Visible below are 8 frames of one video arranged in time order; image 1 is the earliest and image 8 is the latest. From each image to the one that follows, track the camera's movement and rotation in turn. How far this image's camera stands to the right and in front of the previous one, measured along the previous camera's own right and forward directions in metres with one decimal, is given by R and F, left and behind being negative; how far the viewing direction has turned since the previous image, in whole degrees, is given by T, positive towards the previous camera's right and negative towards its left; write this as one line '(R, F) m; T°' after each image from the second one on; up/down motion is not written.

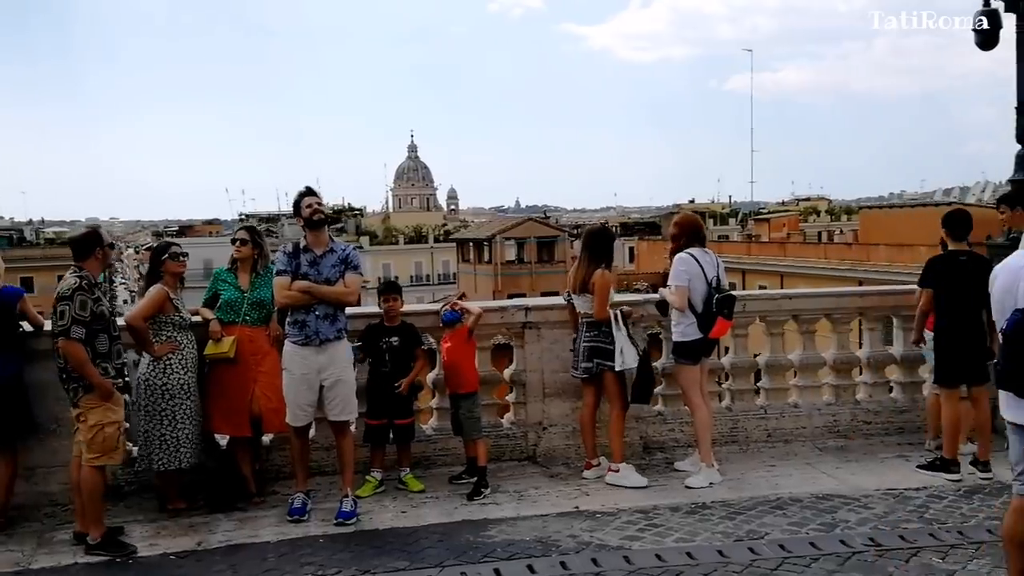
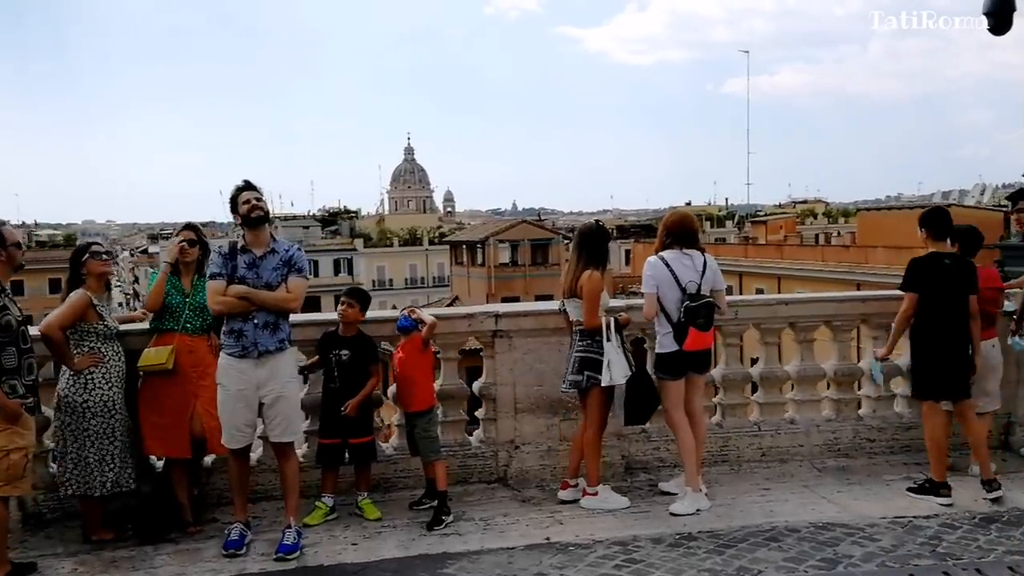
(+0.2, +0.5) m; 0°
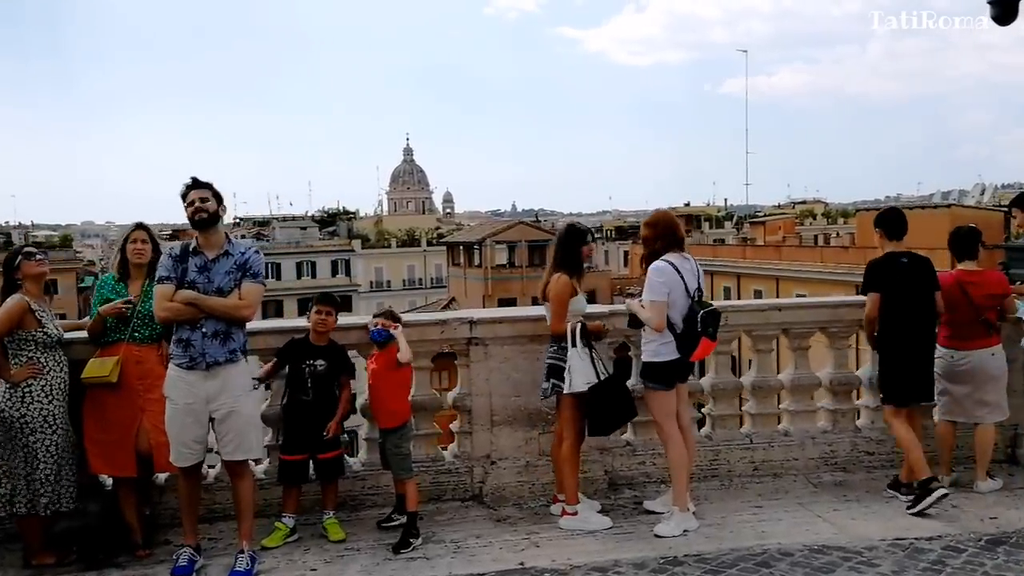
(+0.1, +0.3) m; 0°
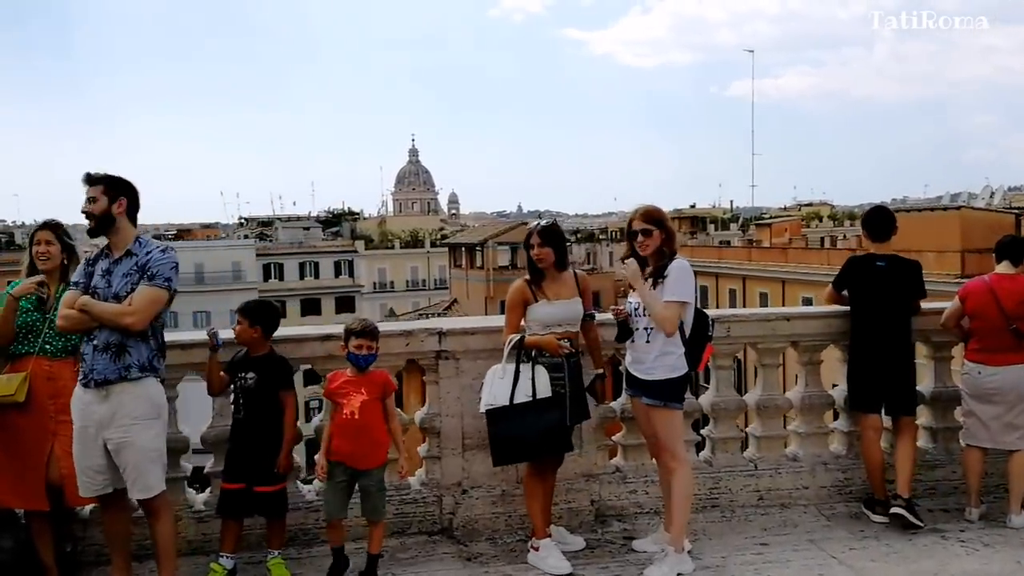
(+0.1, +0.5) m; 0°
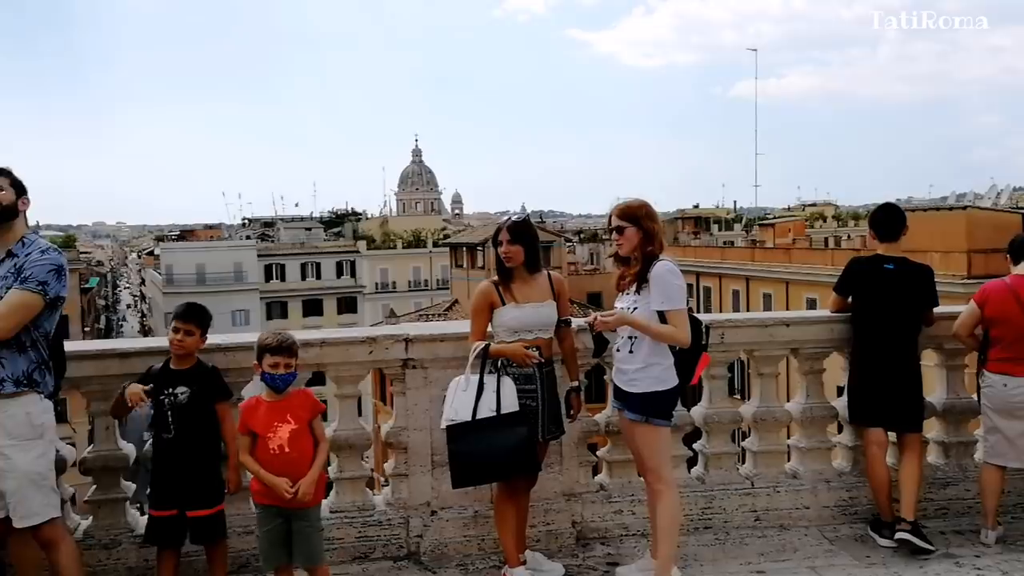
(+0.1, +0.4) m; 0°
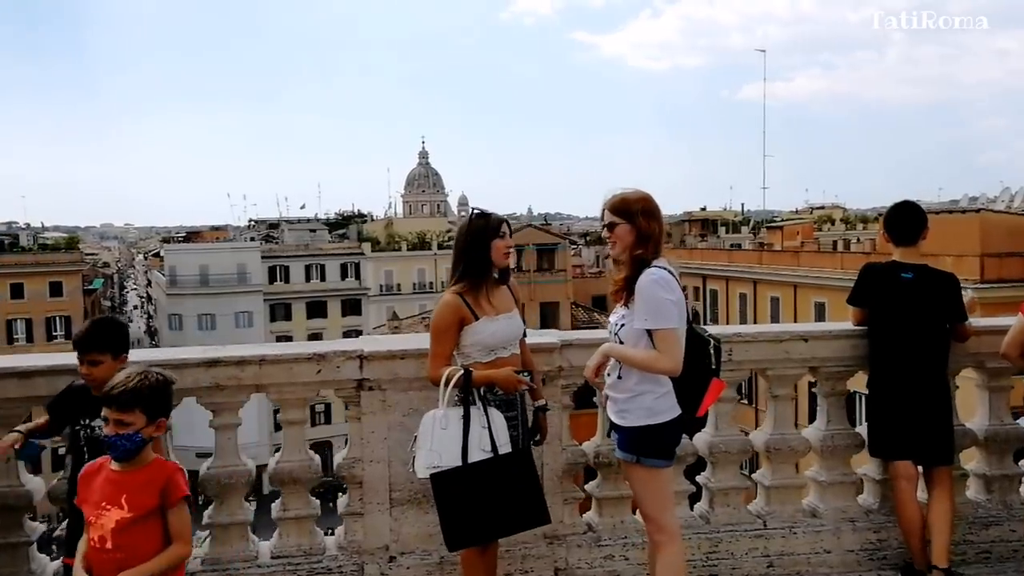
(+0.1, +0.6) m; 0°
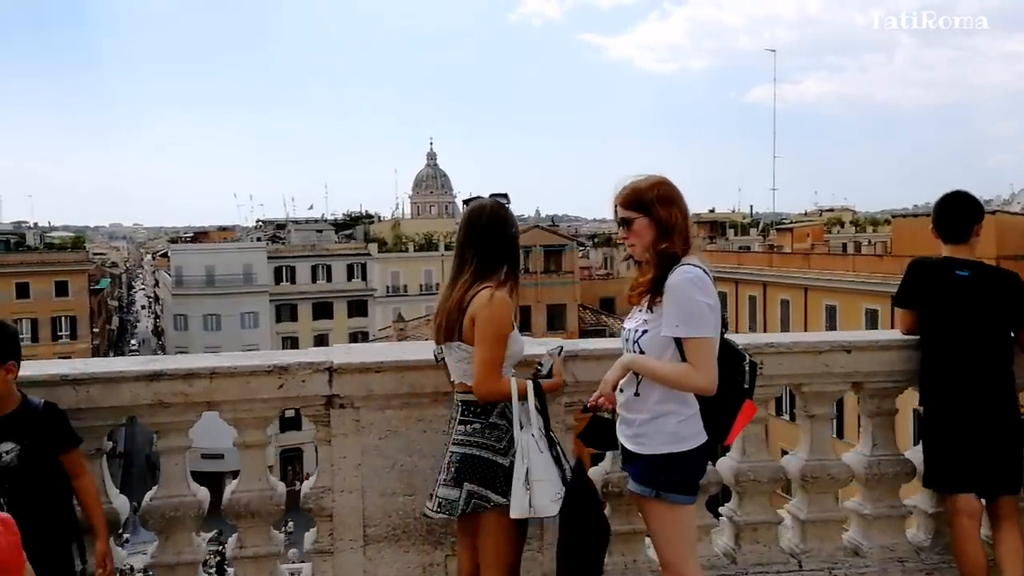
(0.0, +0.5) m; 0°
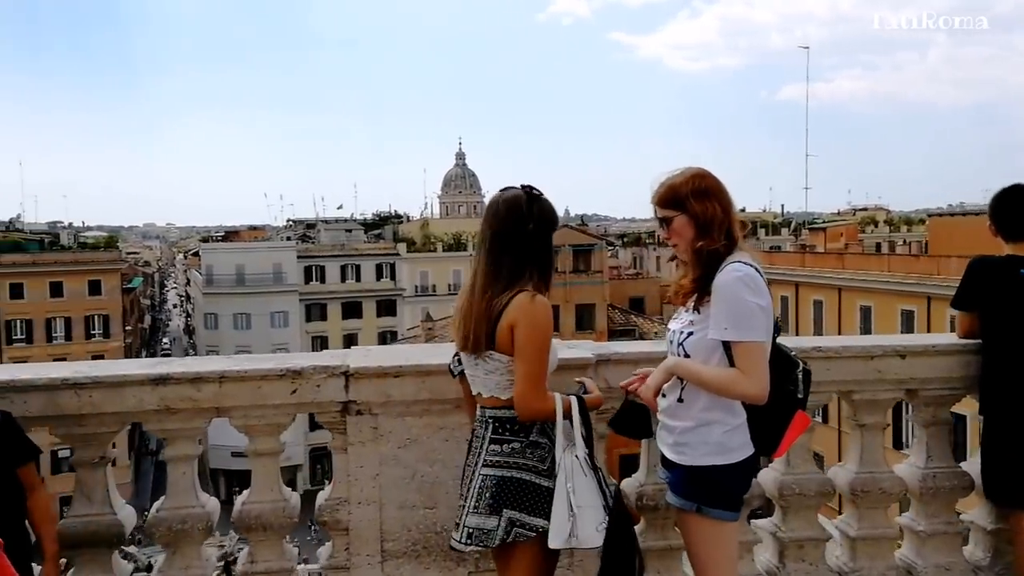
(0.0, +0.2) m; -2°
